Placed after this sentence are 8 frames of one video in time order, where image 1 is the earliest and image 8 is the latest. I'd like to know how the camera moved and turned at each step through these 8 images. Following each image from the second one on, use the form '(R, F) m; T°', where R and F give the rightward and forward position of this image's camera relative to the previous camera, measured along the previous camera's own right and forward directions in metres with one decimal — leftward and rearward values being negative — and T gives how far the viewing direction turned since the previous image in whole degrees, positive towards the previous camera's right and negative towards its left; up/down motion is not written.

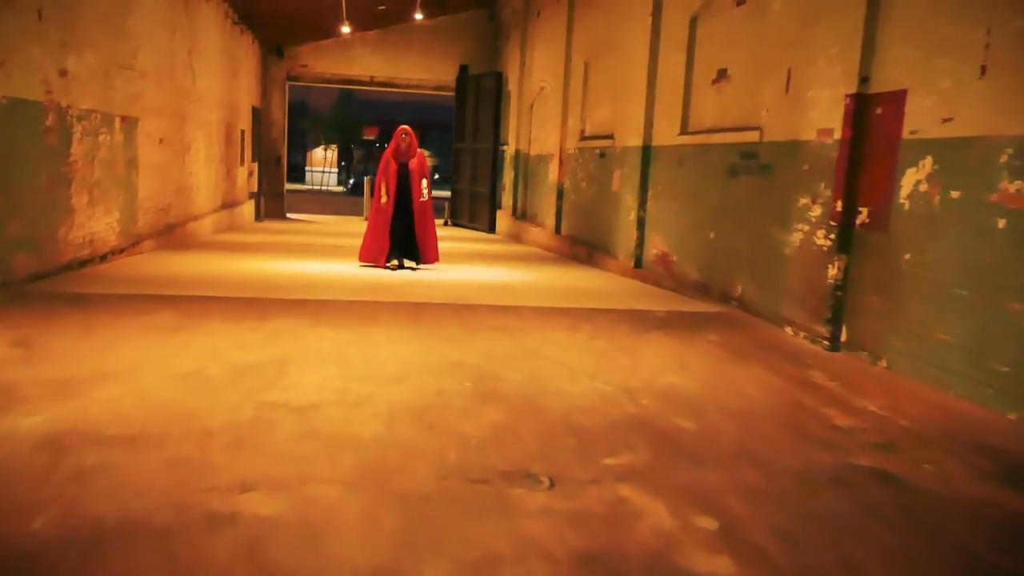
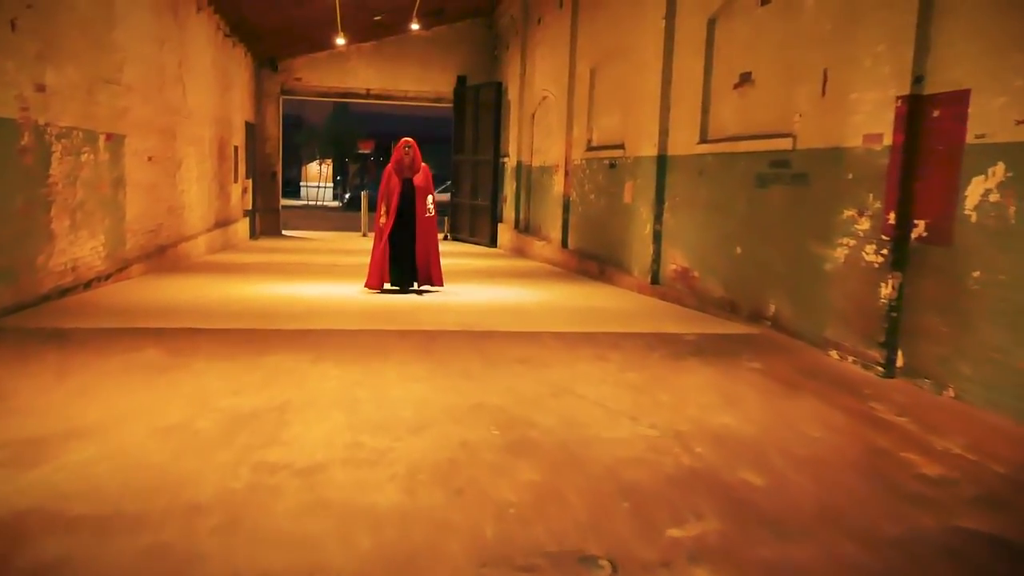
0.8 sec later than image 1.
(-0.1, +0.5) m; 0°
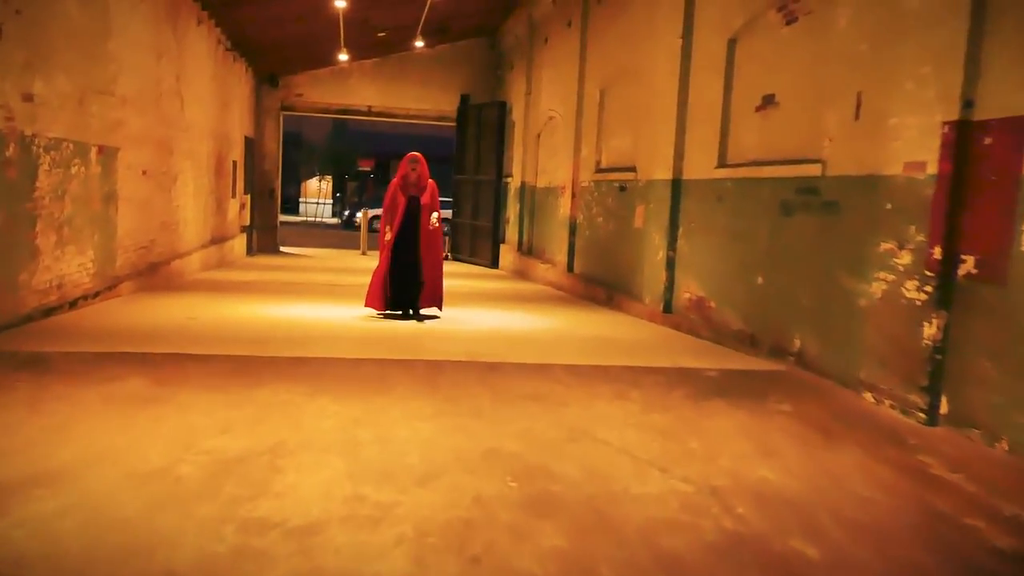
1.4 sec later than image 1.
(-0.1, +0.3) m; 0°
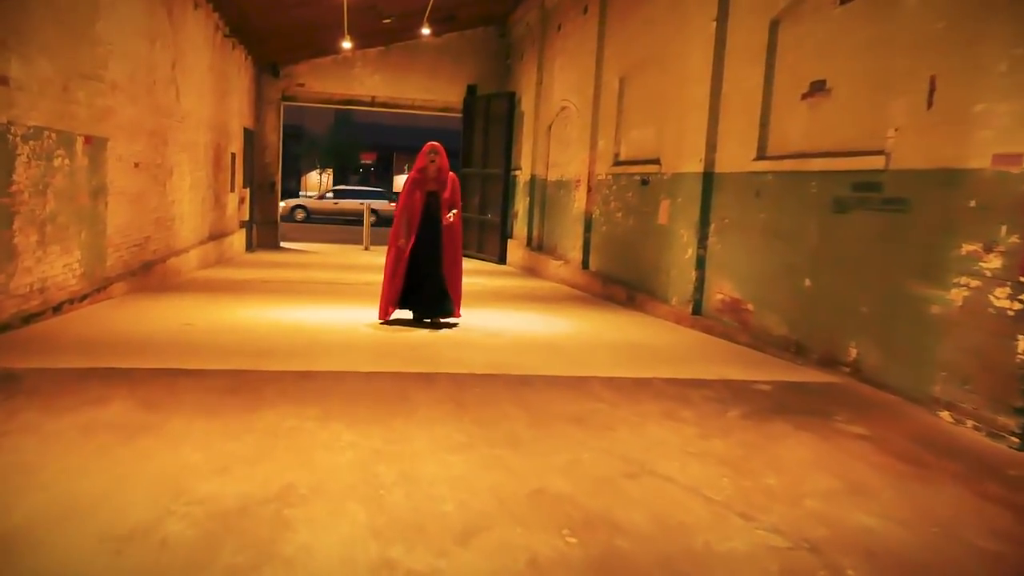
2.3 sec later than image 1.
(-0.2, +0.5) m; 0°
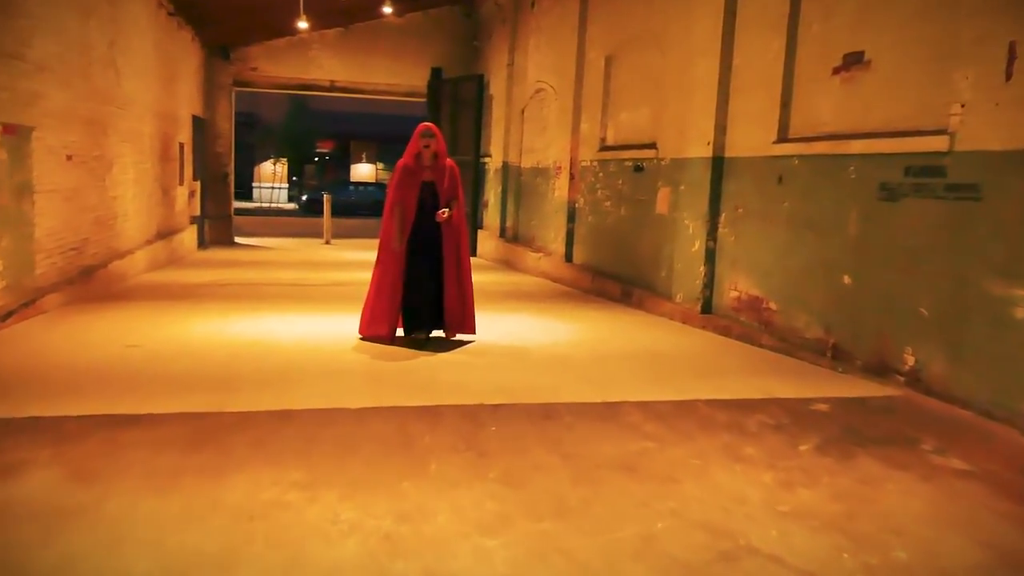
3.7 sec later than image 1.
(-0.3, +0.8) m; +3°
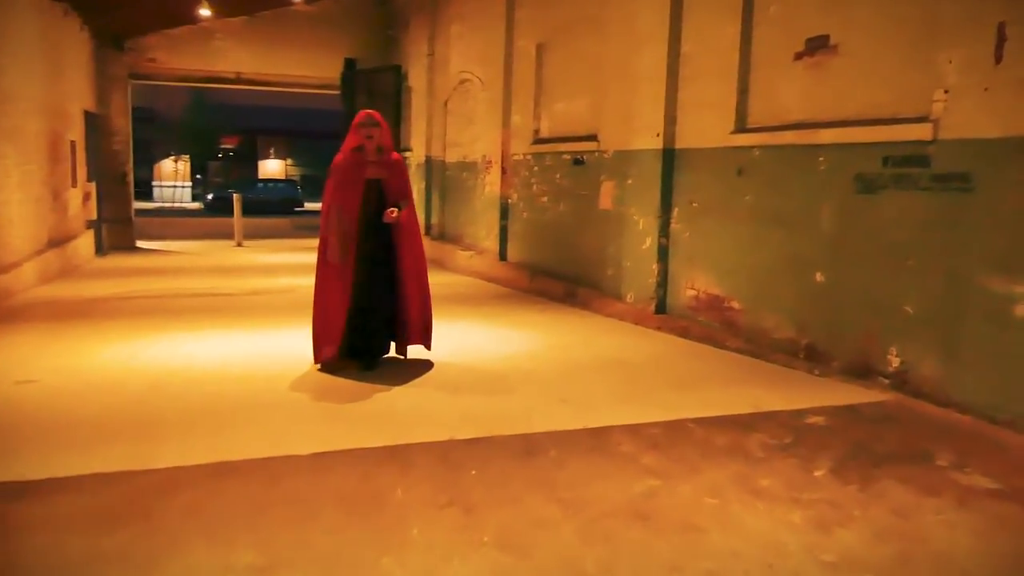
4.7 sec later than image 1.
(-0.2, +0.5) m; +6°
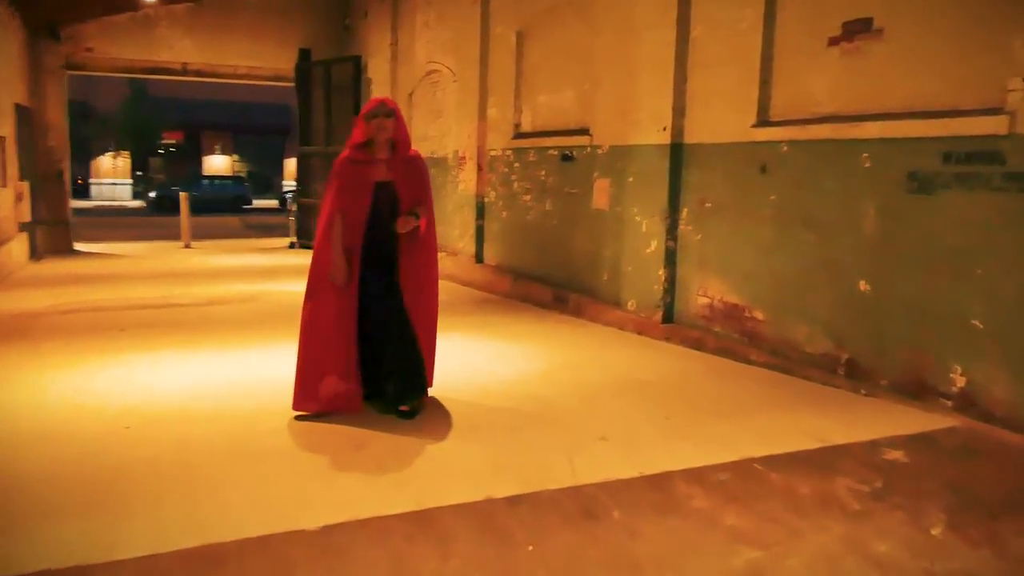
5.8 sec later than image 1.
(-0.3, +0.6) m; +4°
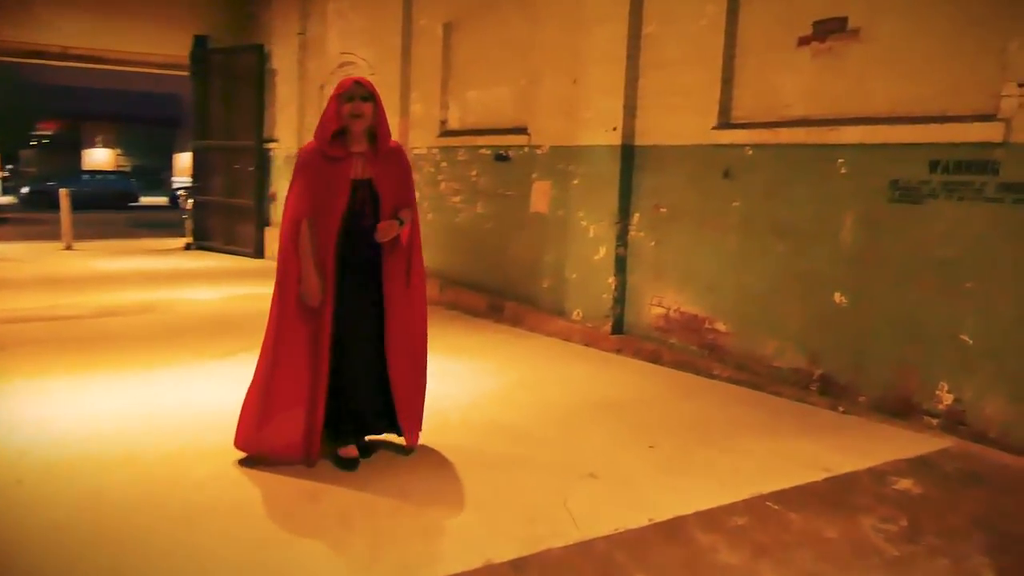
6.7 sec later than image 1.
(-0.3, +0.5) m; +7°
